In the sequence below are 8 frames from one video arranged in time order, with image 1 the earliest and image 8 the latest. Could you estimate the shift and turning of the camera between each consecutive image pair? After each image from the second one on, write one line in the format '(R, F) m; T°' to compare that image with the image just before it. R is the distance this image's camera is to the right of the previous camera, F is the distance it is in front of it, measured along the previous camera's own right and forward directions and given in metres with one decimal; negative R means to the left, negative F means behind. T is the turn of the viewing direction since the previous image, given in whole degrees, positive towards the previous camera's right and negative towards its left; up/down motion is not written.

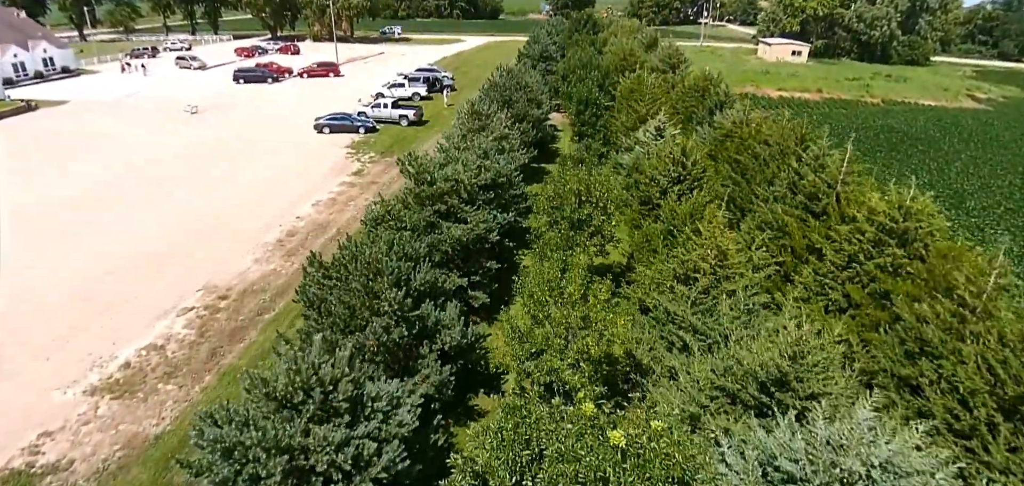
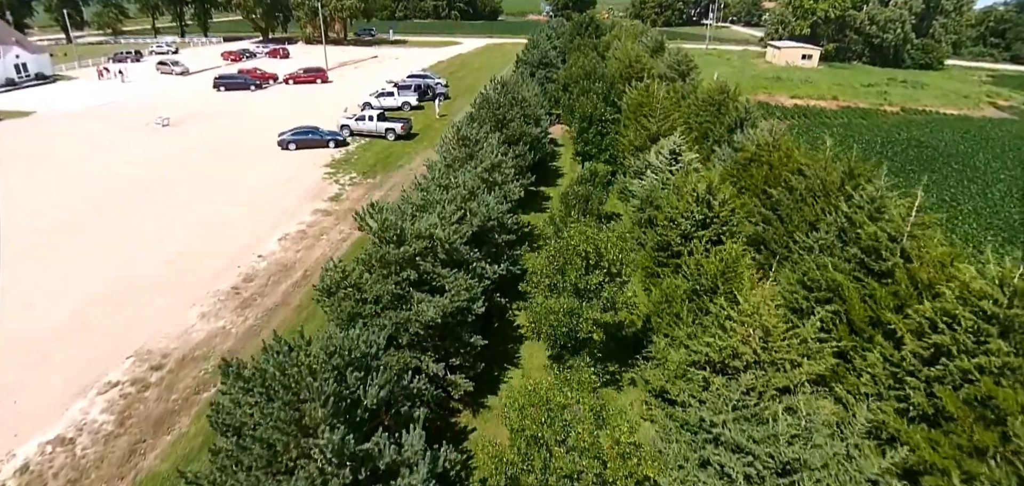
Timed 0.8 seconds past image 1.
(+0.2, +3.3) m; 0°
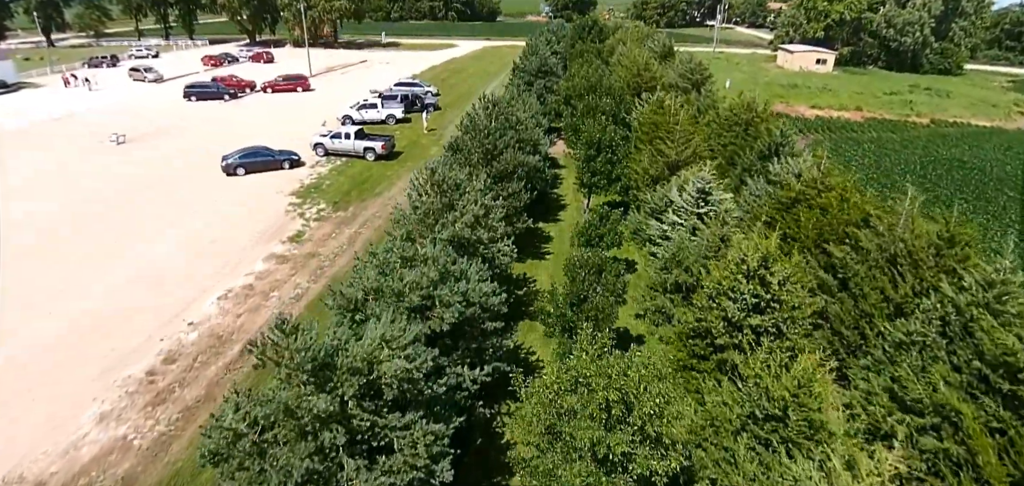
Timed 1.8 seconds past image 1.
(+0.3, +4.3) m; 0°
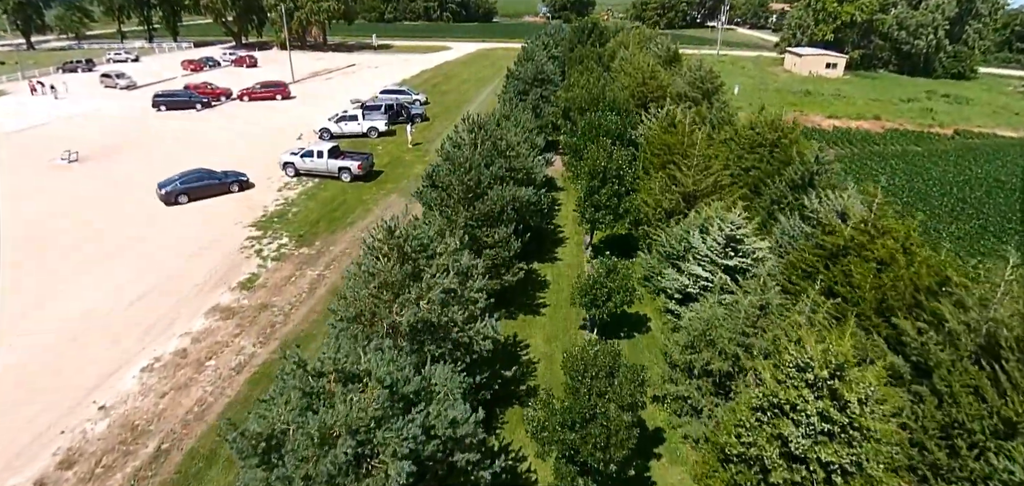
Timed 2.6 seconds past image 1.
(+0.3, +3.5) m; 0°
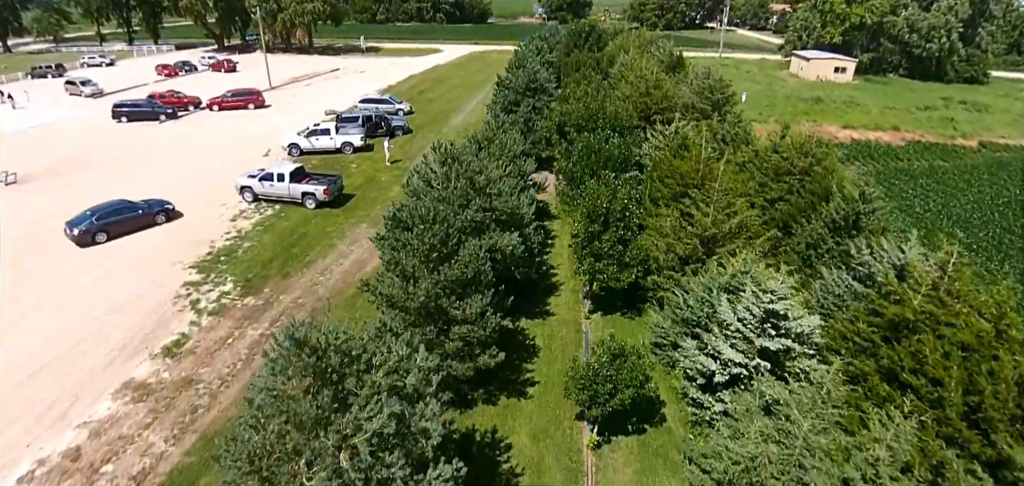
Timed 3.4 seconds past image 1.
(+0.4, +3.5) m; 0°
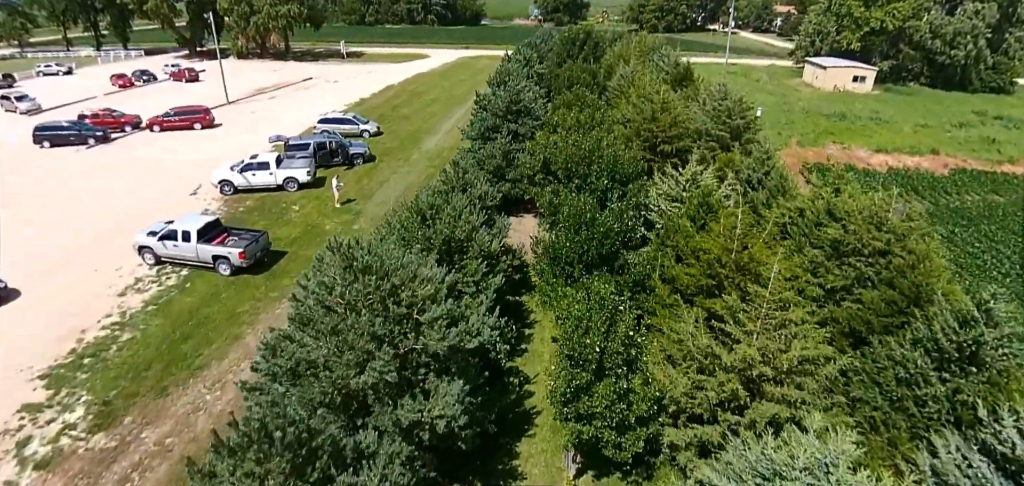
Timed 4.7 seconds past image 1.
(+1.0, +5.7) m; 0°
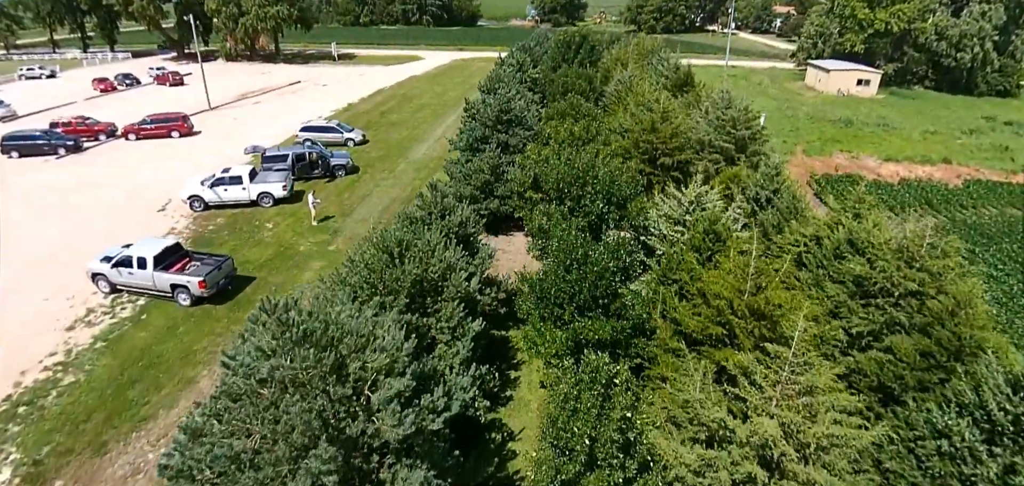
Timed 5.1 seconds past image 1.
(+0.4, +1.8) m; 0°
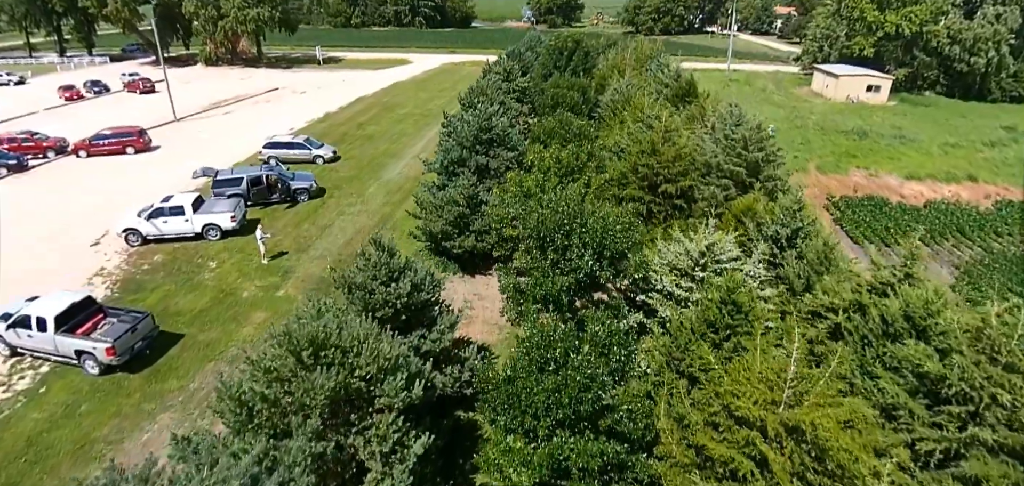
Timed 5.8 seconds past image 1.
(+0.7, +3.2) m; 0°
